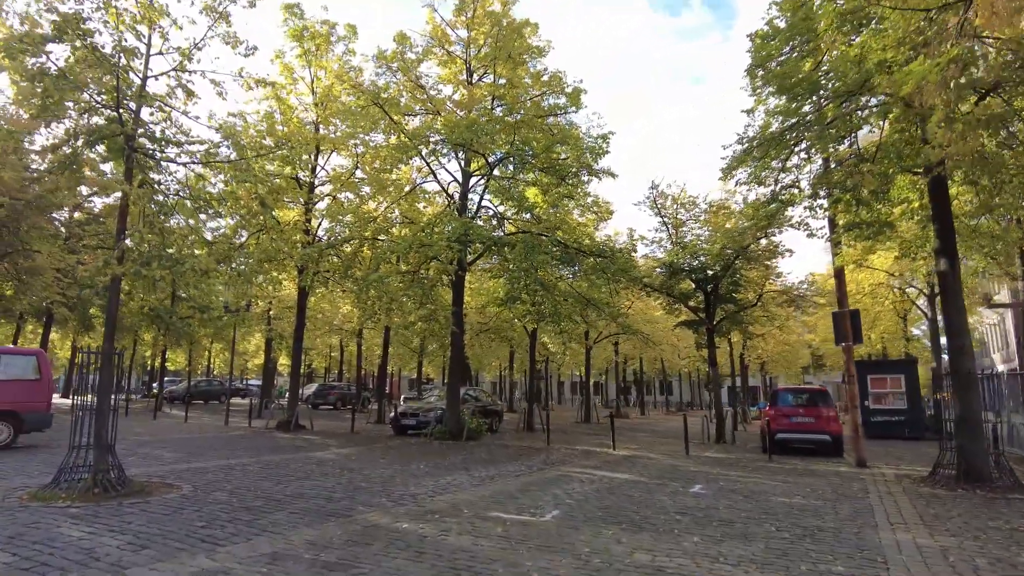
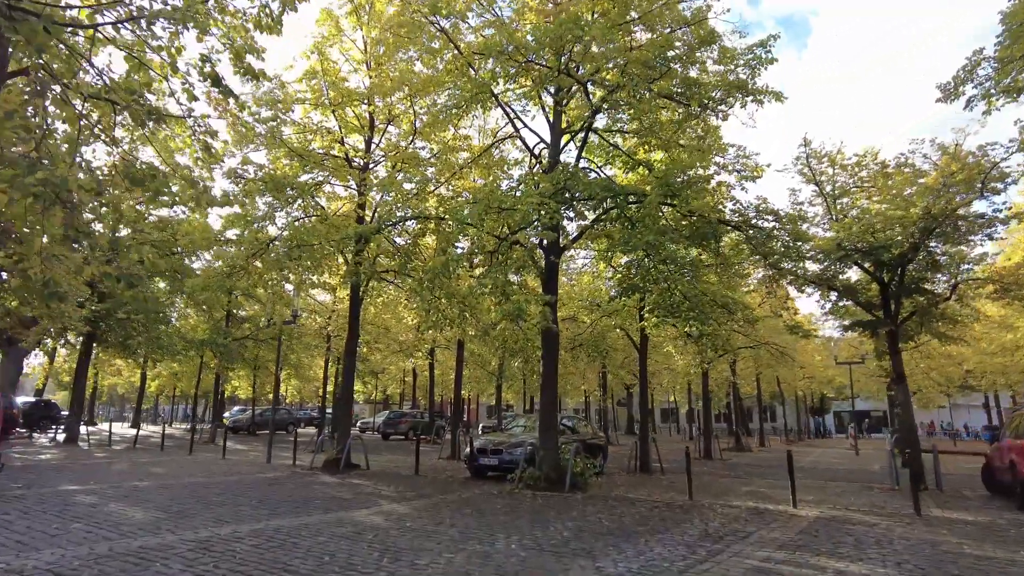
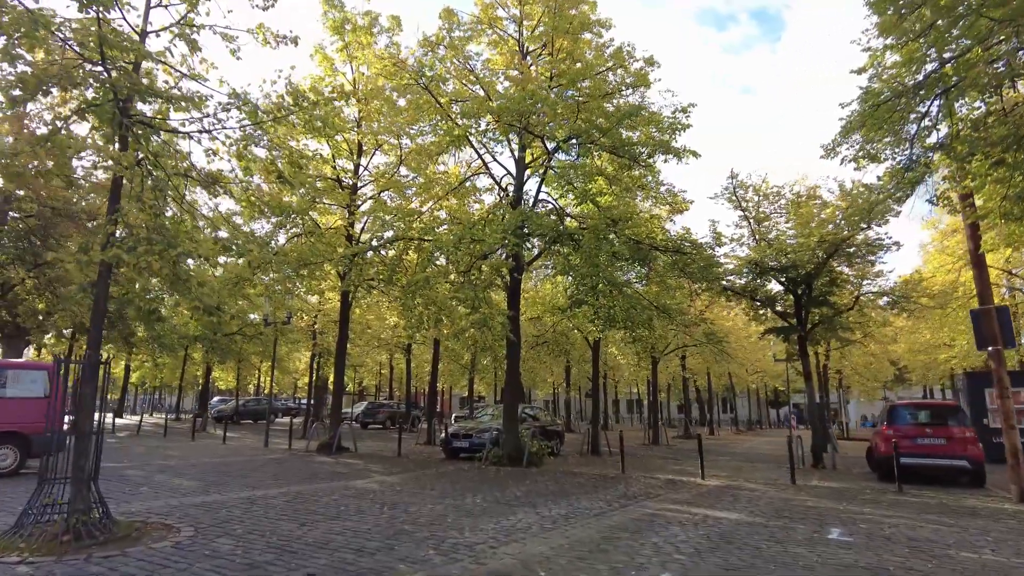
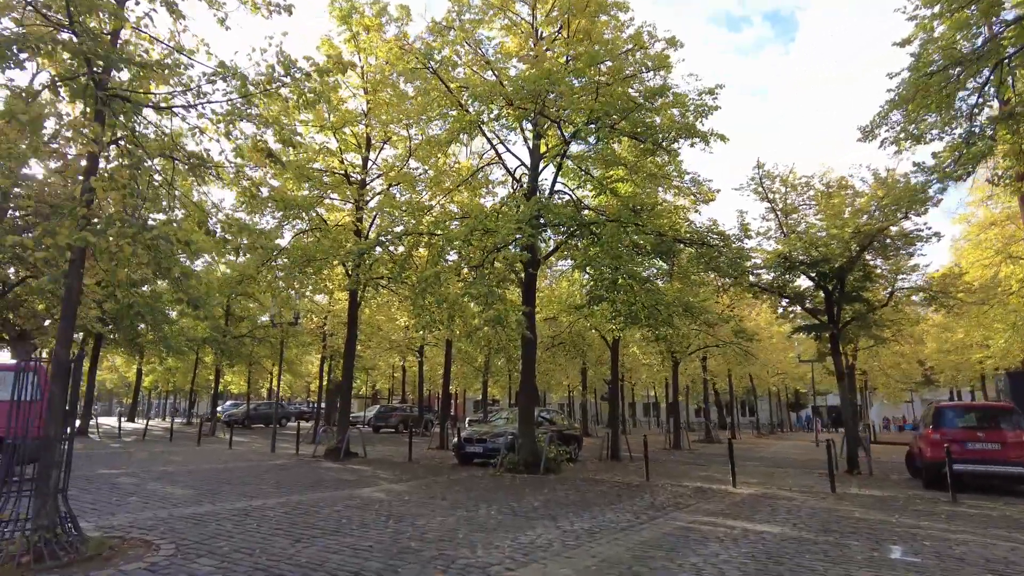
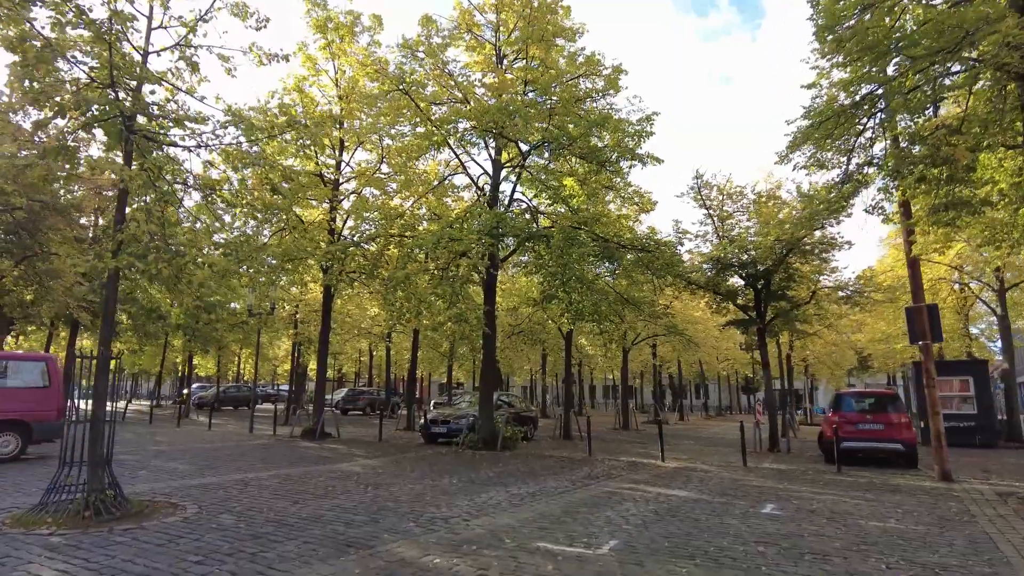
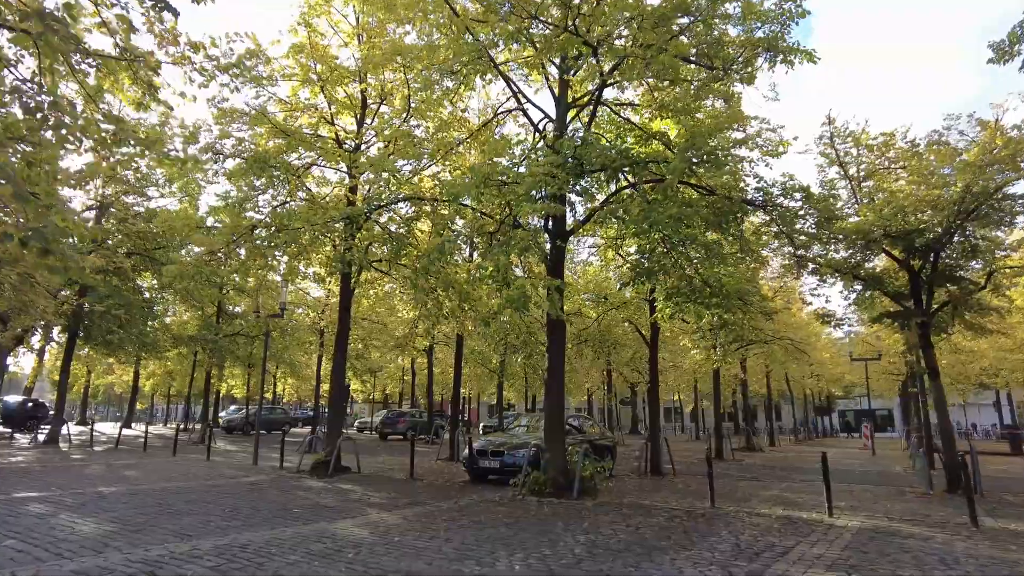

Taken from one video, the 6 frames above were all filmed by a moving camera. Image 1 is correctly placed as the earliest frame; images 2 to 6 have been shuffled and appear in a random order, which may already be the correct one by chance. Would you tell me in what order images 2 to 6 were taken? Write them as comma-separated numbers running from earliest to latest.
5, 3, 4, 2, 6
